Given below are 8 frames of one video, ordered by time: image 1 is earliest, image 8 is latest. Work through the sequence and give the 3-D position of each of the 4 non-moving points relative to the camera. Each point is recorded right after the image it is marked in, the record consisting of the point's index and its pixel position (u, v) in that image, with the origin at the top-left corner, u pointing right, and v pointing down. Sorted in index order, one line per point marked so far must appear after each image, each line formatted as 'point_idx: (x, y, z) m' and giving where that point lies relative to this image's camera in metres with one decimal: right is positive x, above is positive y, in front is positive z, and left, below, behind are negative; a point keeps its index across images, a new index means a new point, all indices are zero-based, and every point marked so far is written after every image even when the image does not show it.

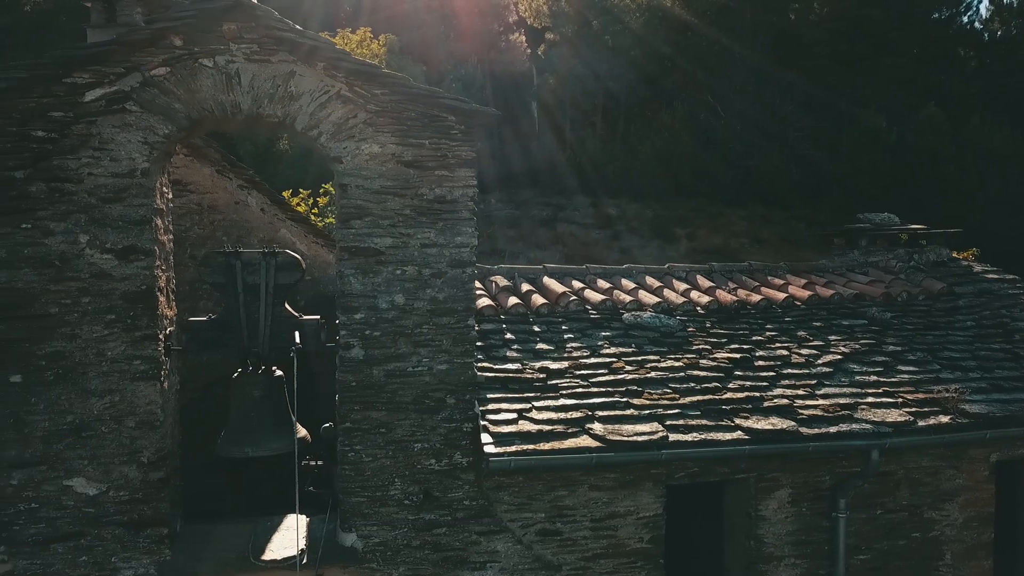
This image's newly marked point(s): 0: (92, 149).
0: (-1.7, +0.6, +3.7) m
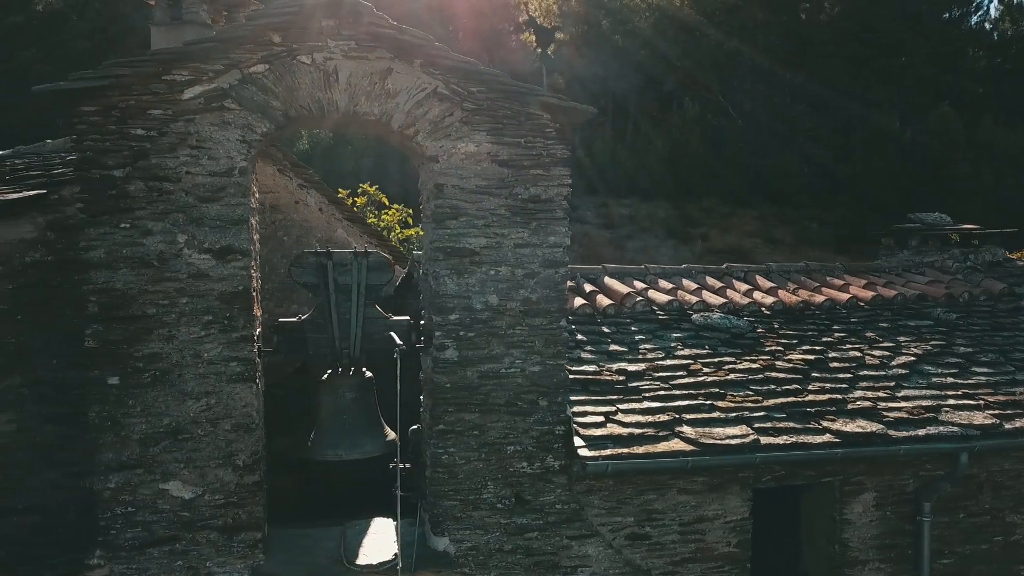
0: (-1.3, +0.6, +3.6) m
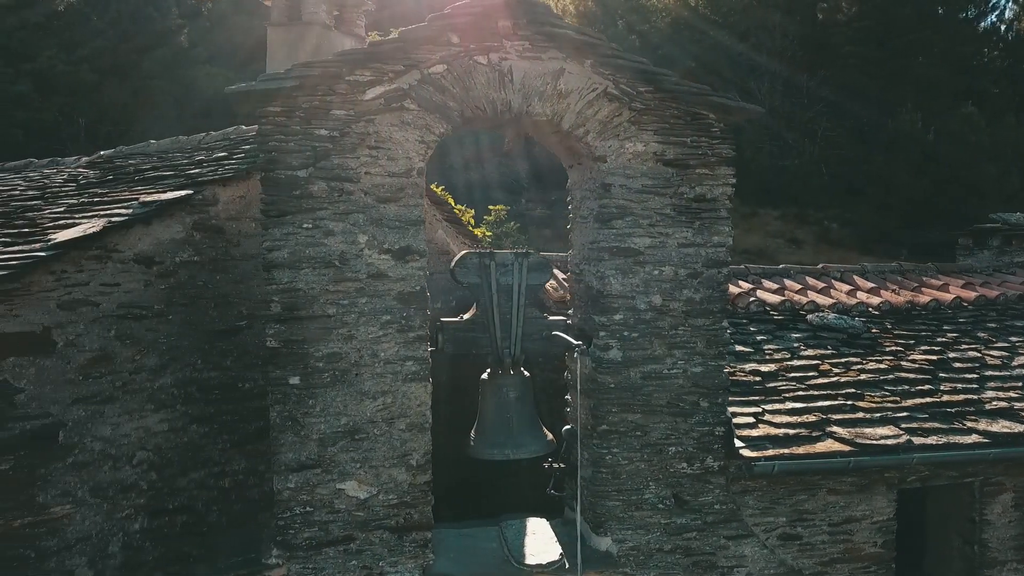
0: (-0.6, +0.6, +3.6) m
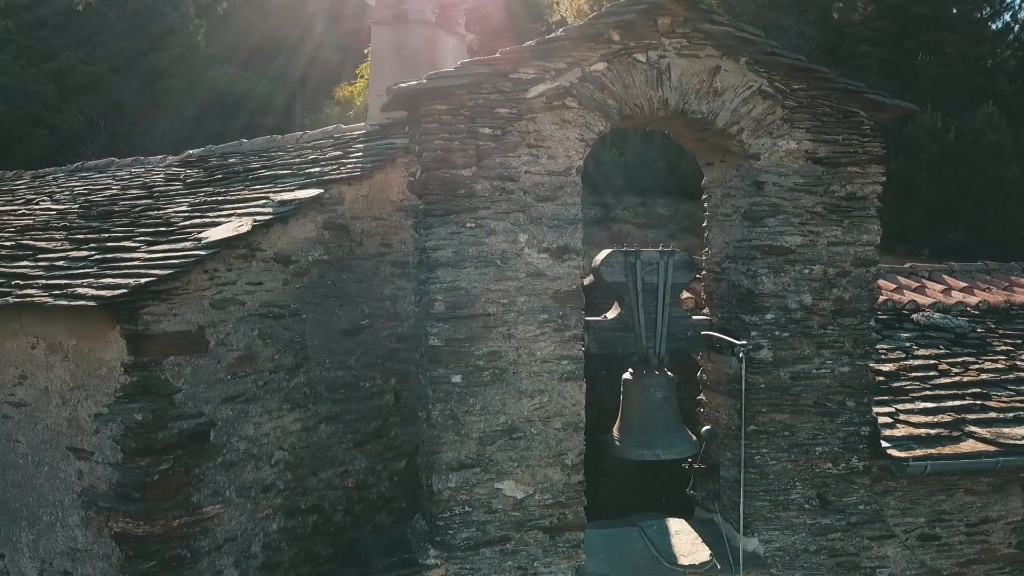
0: (+0.1, +0.6, +3.6) m
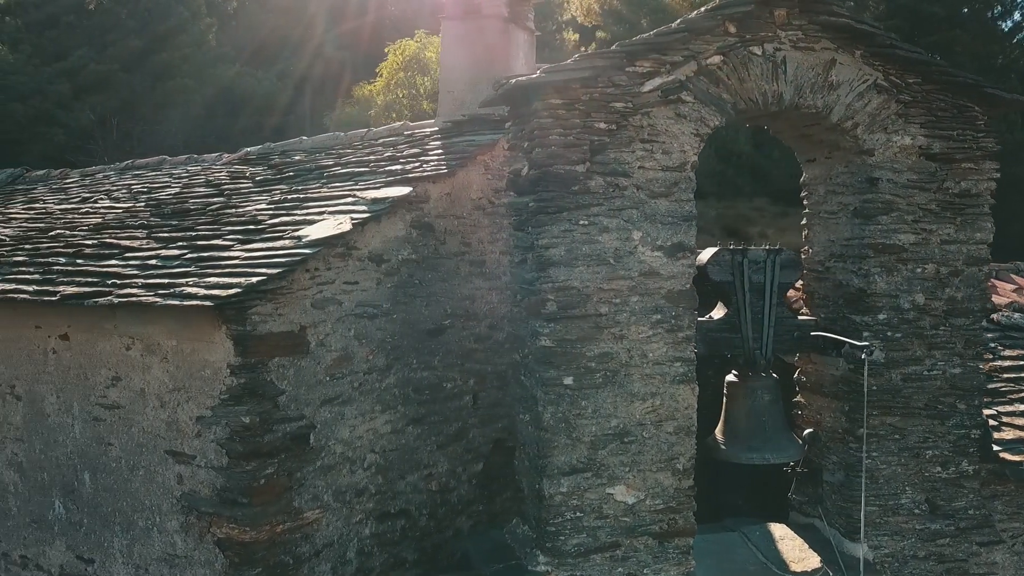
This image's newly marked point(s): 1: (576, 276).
0: (+0.5, +0.6, +3.5) m
1: (+0.2, 0.0, +3.5) m
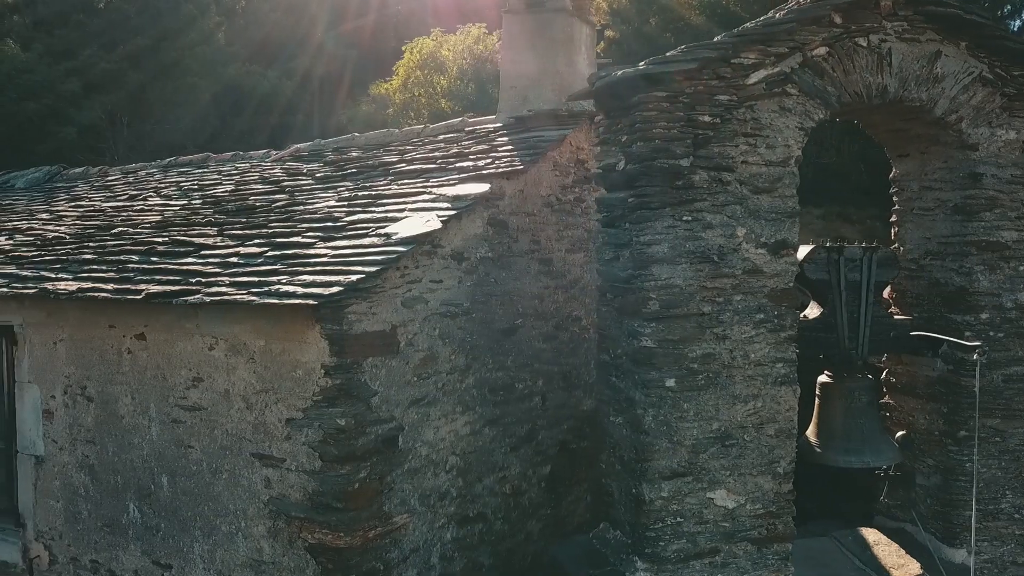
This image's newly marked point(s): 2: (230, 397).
0: (+0.9, +0.6, +3.4) m
1: (+0.6, +0.1, +3.4) m
2: (-1.1, -0.4, +3.6) m
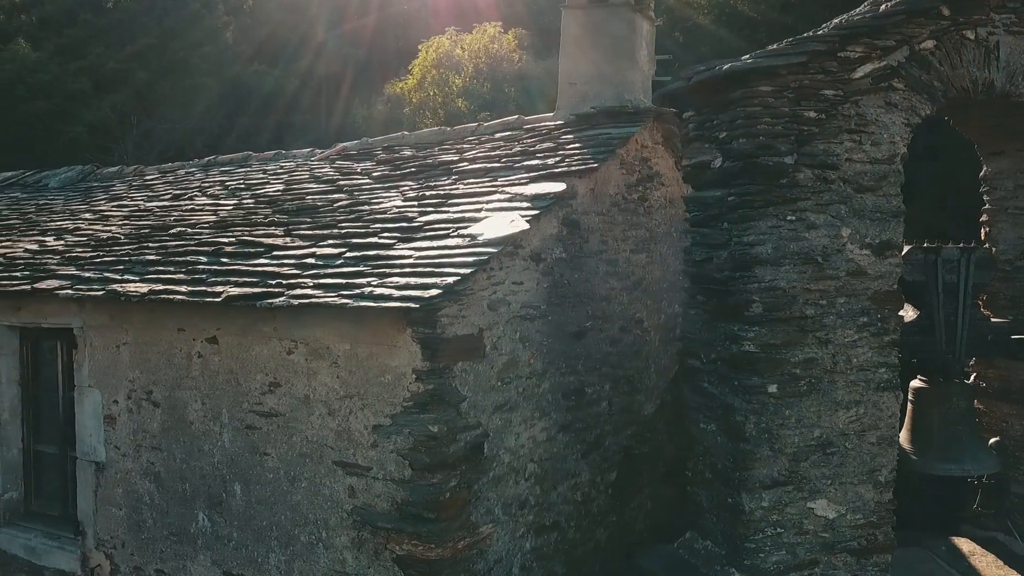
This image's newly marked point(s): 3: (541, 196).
0: (+1.3, +0.6, +3.3) m
1: (+1.0, 0.0, +3.3) m
2: (-0.8, -0.4, +3.5) m
3: (+0.1, +0.4, +3.9) m
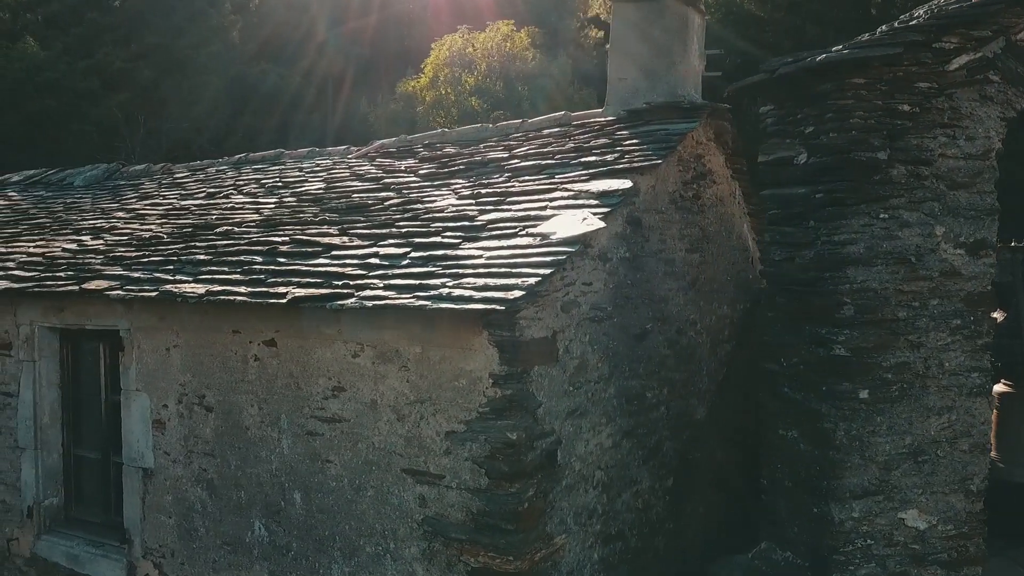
0: (+1.5, +0.6, +3.1) m
1: (+1.3, 0.0, +3.1) m
2: (-0.5, -0.4, +3.4) m
3: (+0.4, +0.4, +3.8) m
